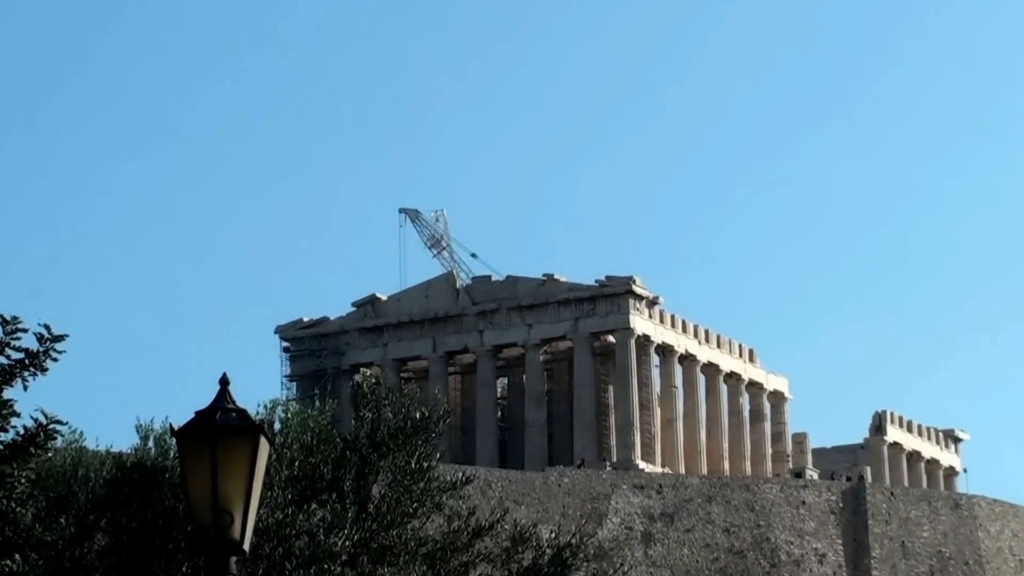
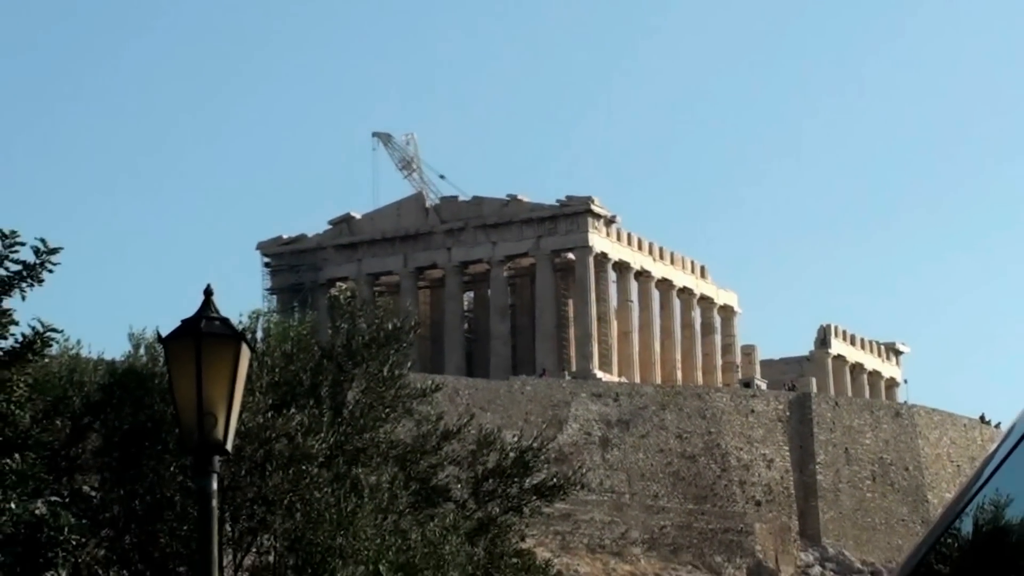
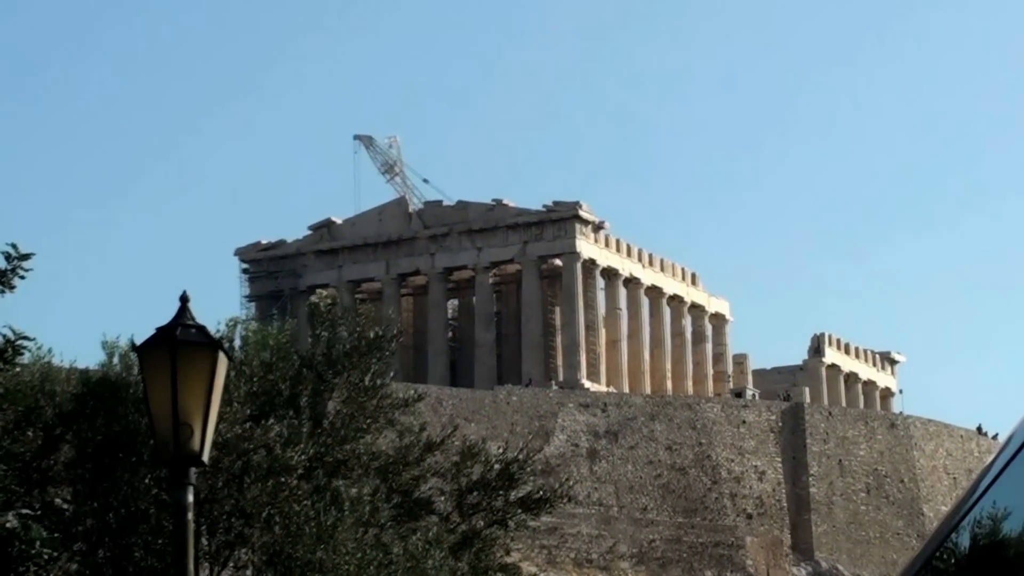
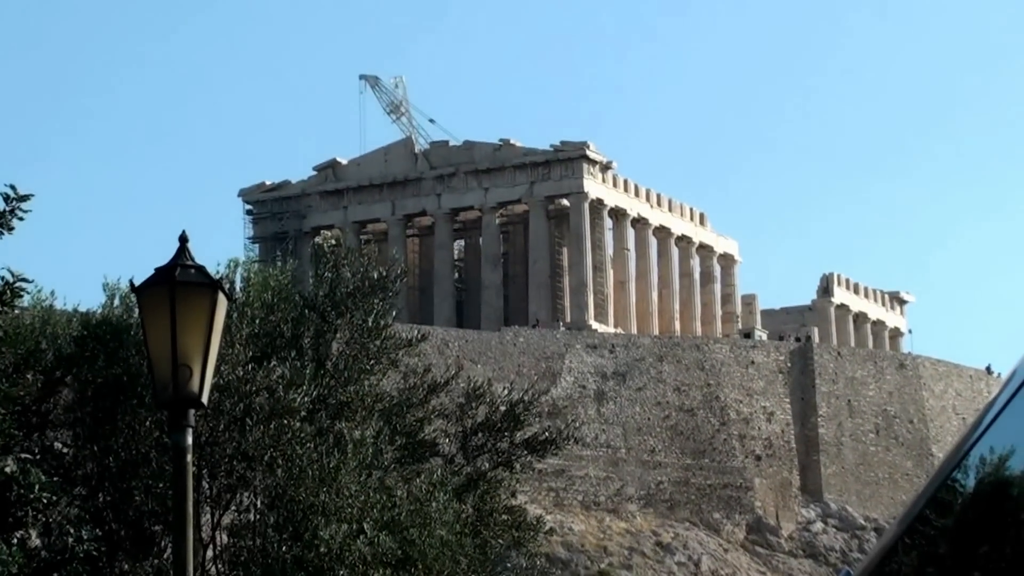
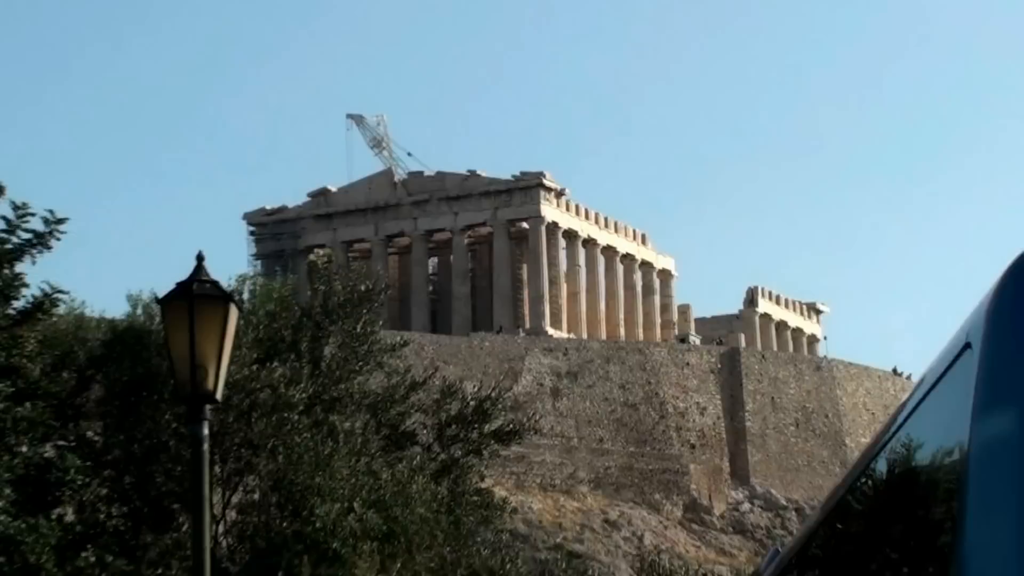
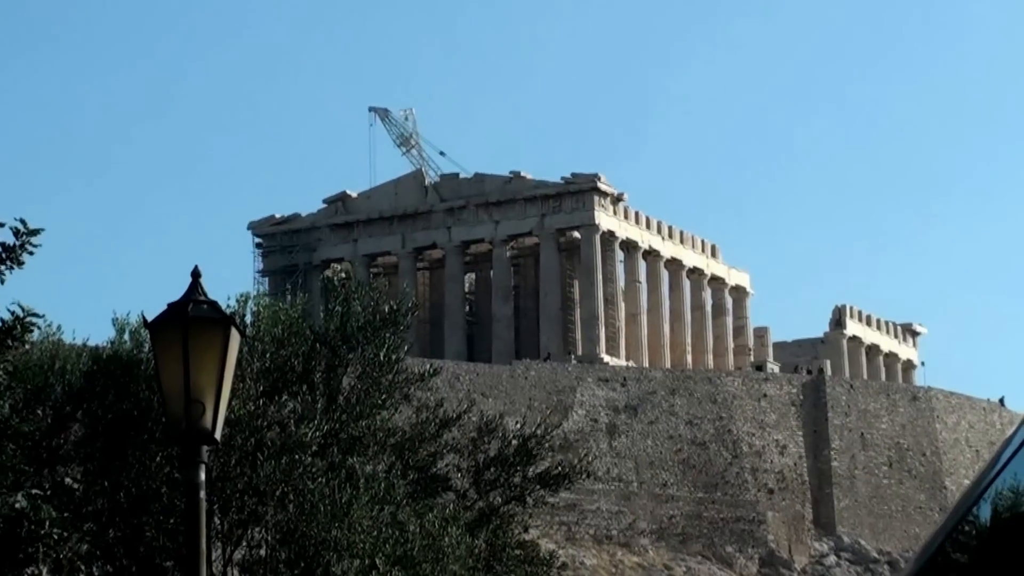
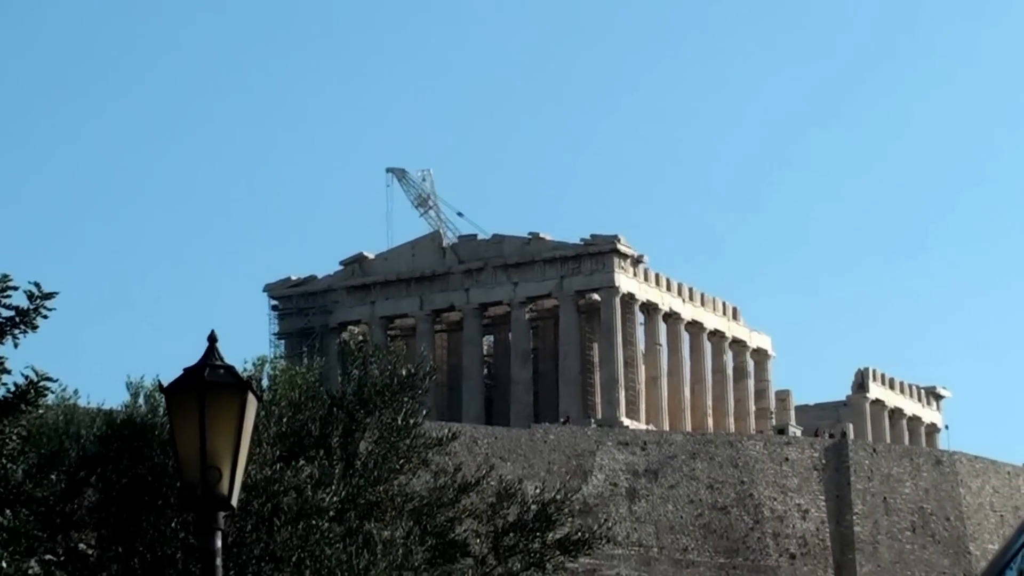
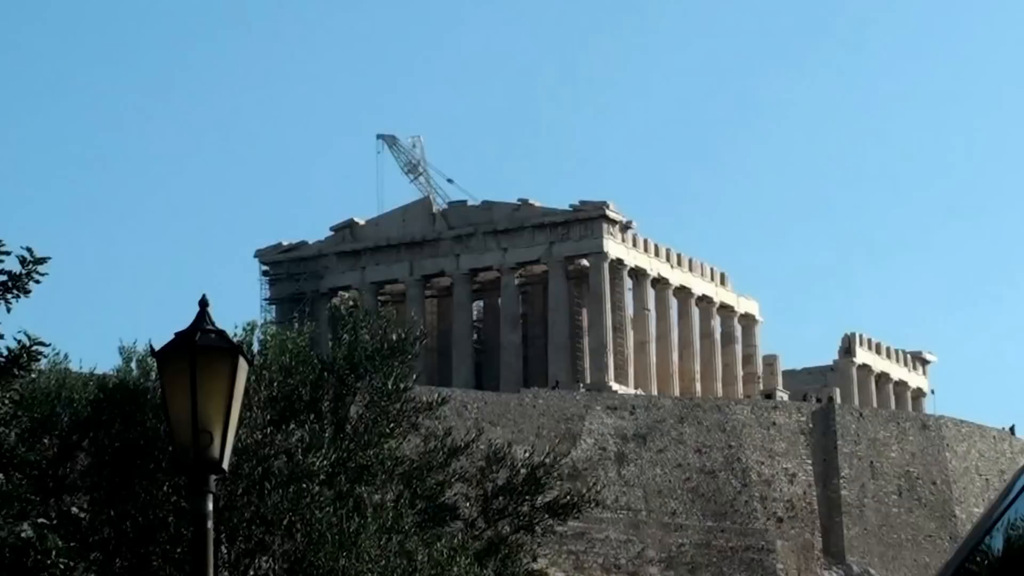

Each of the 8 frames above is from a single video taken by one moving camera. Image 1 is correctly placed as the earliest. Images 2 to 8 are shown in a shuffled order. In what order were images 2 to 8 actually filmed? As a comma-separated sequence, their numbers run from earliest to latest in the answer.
7, 8, 6, 4, 3, 2, 5
